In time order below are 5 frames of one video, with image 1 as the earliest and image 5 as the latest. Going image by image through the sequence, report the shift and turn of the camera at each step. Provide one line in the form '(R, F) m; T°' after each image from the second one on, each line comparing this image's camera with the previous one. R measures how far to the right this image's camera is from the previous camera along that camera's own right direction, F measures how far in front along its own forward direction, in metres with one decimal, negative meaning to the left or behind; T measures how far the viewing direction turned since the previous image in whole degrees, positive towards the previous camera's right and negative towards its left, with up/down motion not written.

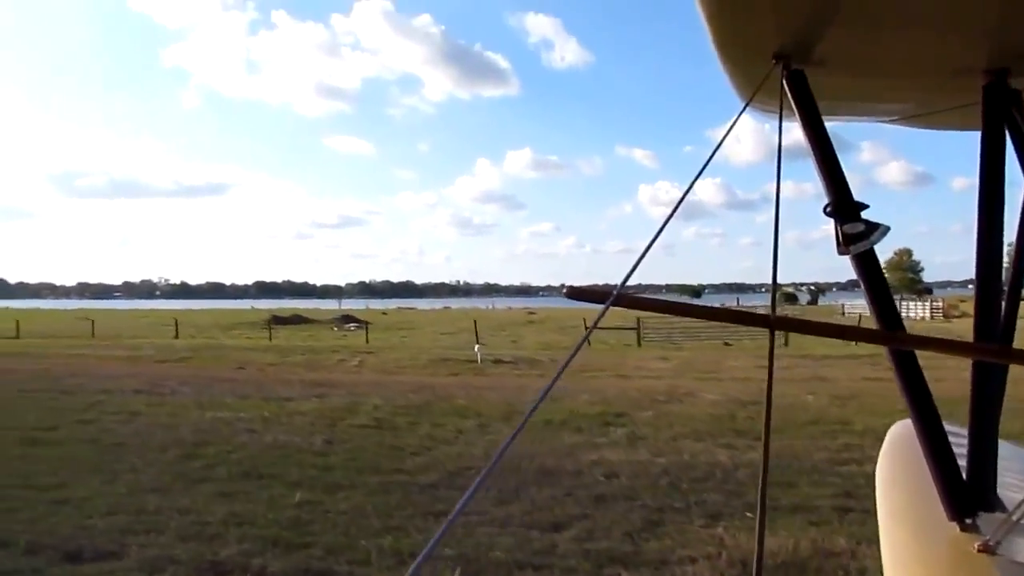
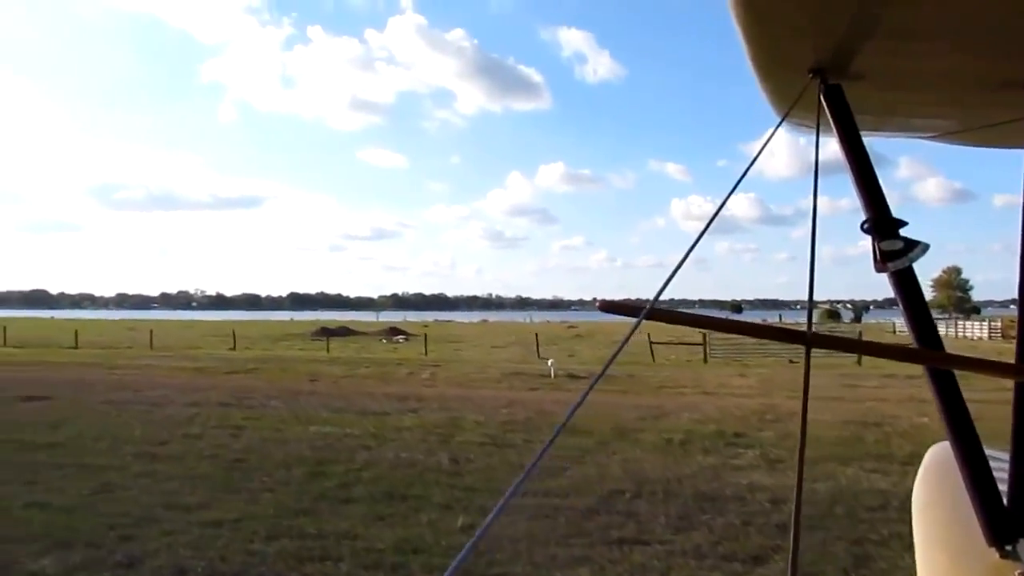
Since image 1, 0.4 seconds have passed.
(-0.7, +0.3) m; -2°
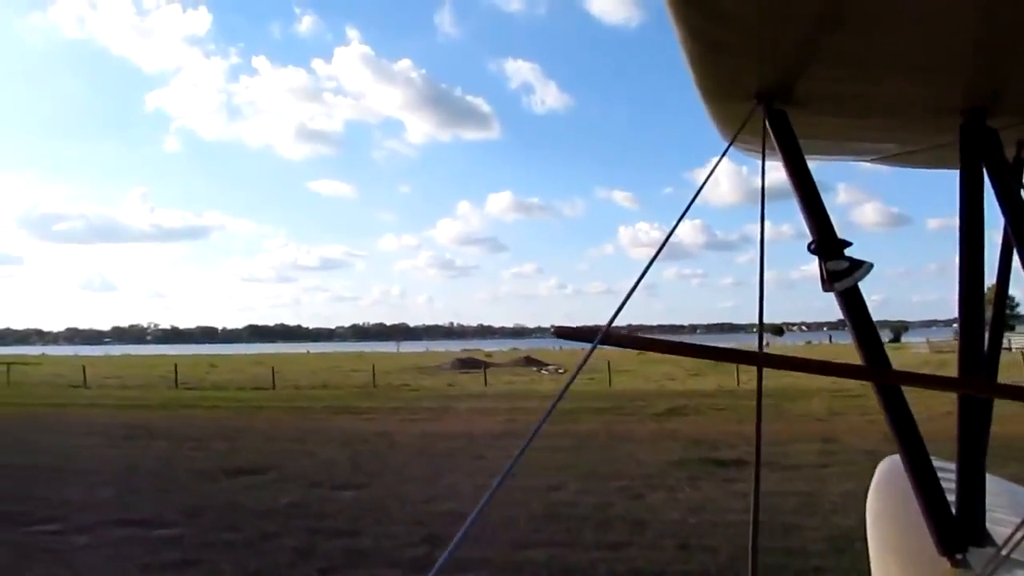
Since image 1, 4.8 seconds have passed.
(-6.6, +2.0) m; +3°
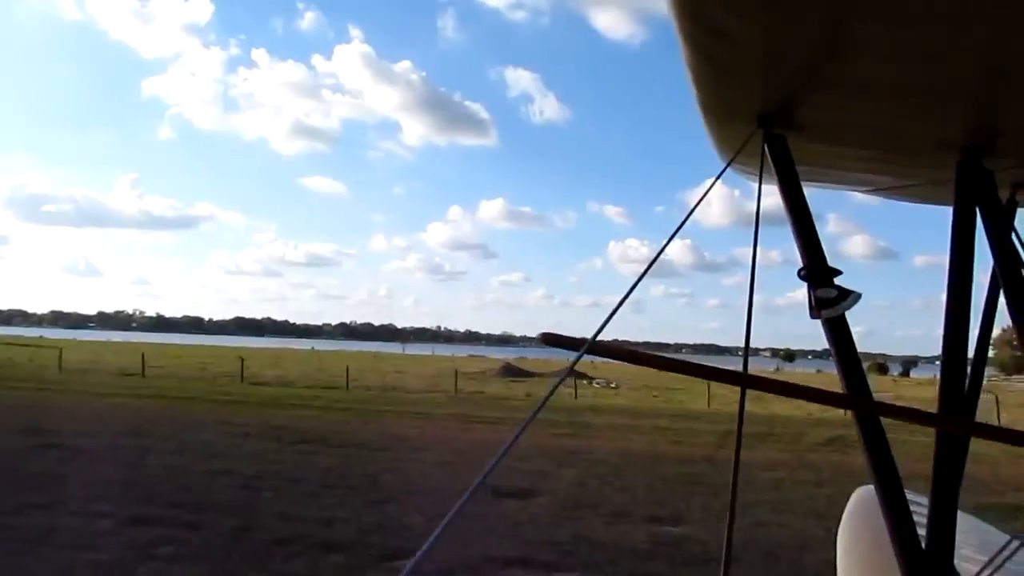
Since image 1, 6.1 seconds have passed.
(-0.4, -0.6) m; +1°
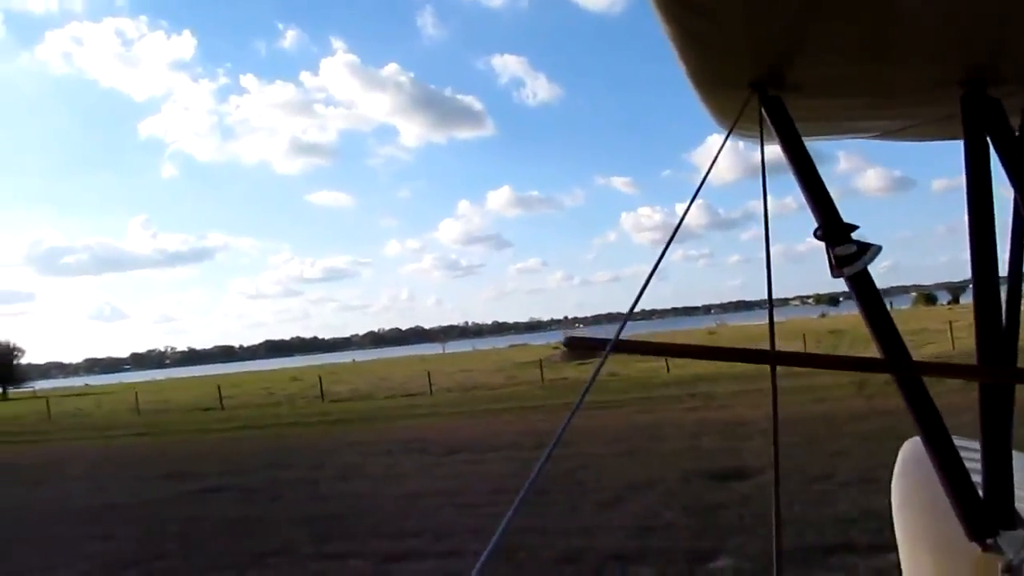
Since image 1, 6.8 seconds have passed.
(-1.0, -0.8) m; -1°
